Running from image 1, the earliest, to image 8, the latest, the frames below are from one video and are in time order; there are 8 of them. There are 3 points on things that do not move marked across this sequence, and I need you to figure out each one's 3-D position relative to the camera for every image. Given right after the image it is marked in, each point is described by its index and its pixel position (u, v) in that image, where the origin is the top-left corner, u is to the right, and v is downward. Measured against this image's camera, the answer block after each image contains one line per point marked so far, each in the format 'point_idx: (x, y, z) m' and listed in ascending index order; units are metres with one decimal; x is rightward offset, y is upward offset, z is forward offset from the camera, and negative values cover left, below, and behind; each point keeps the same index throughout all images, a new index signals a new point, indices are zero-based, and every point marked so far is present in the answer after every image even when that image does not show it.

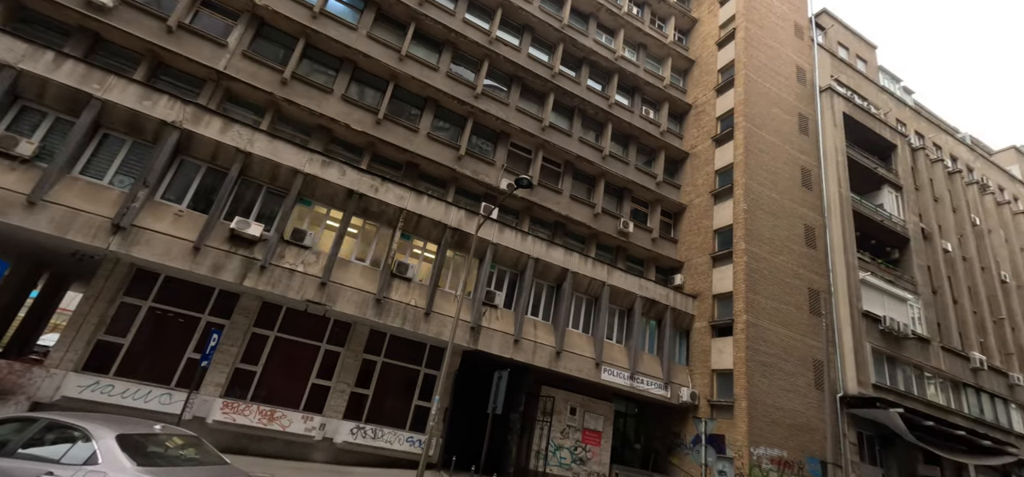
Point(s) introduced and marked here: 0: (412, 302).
0: (-3.3, -2.1, +14.9) m
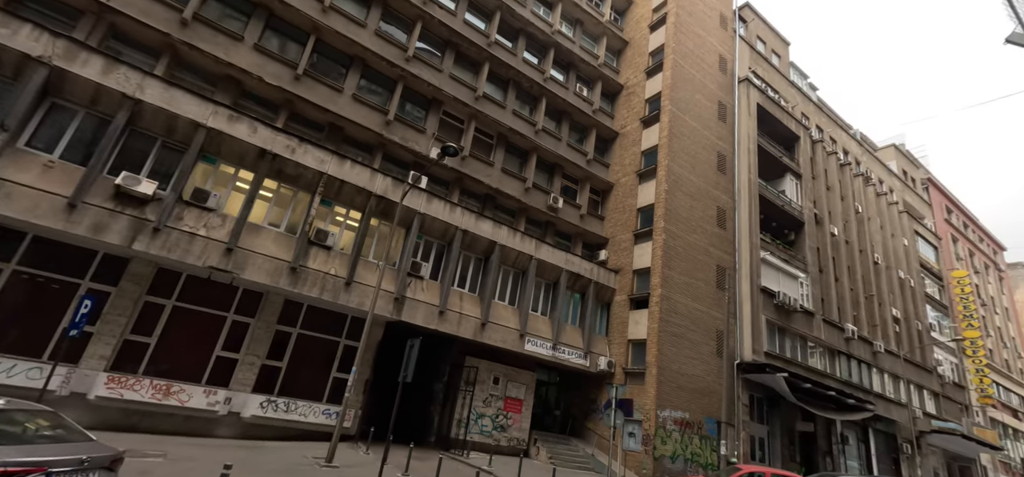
0: (-5.7, -1.0, +14.3) m
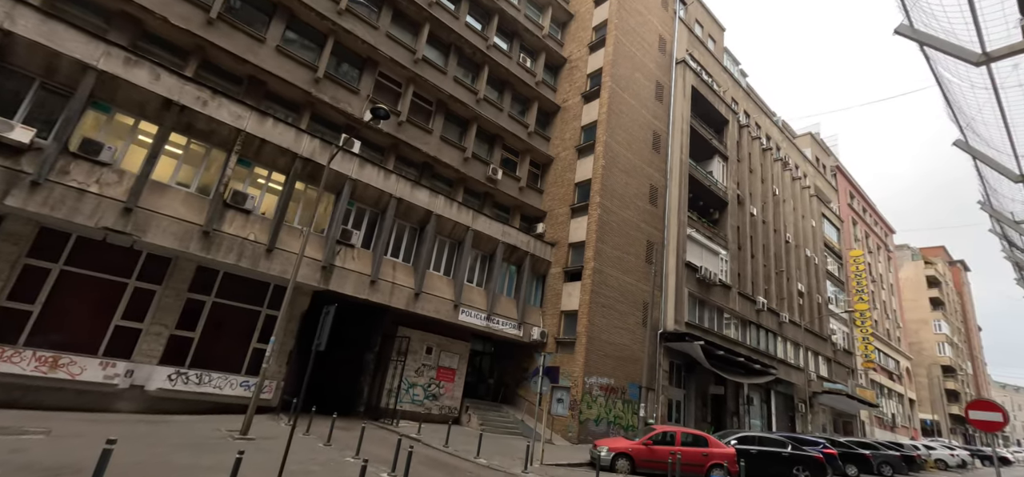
0: (-7.7, +0.1, +13.4) m
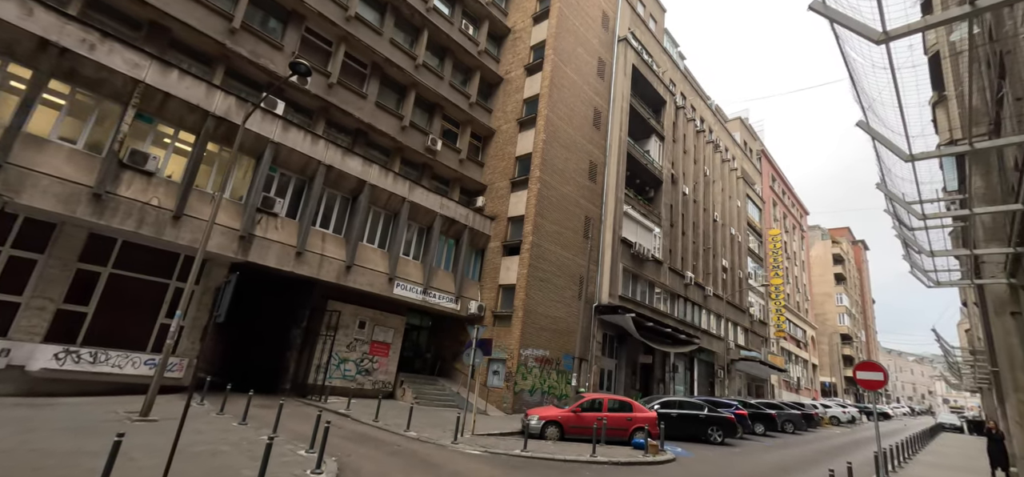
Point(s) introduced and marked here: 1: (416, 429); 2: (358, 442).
0: (-9.5, +1.0, +12.1) m
1: (-2.6, -5.3, +12.6) m
2: (-3.6, -4.7, +10.5) m
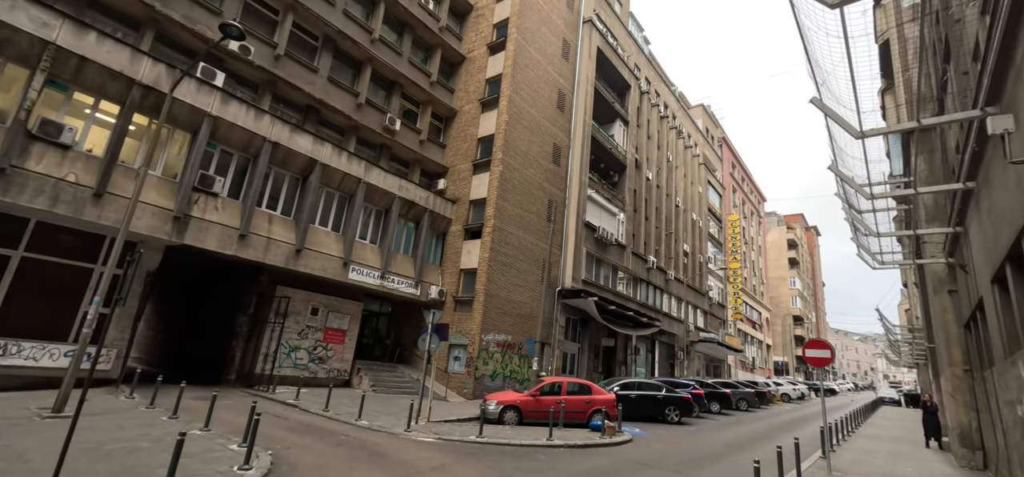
0: (-10.6, +1.5, +10.9) m
1: (-3.8, -4.8, +12.1) m
2: (-4.6, -4.3, +10.0) m
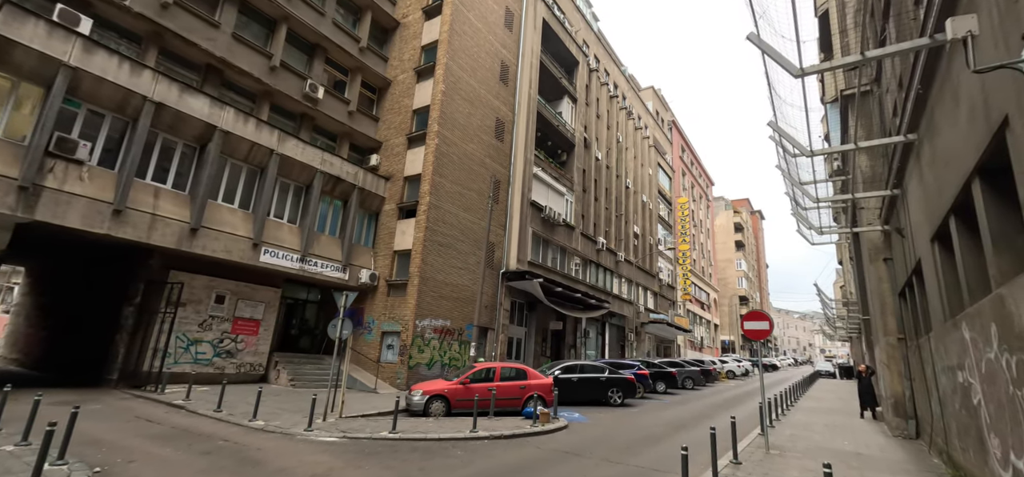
0: (-12.4, +2.0, +8.6) m
1: (-5.7, -4.1, +10.5) m
2: (-6.3, -3.7, +8.3) m
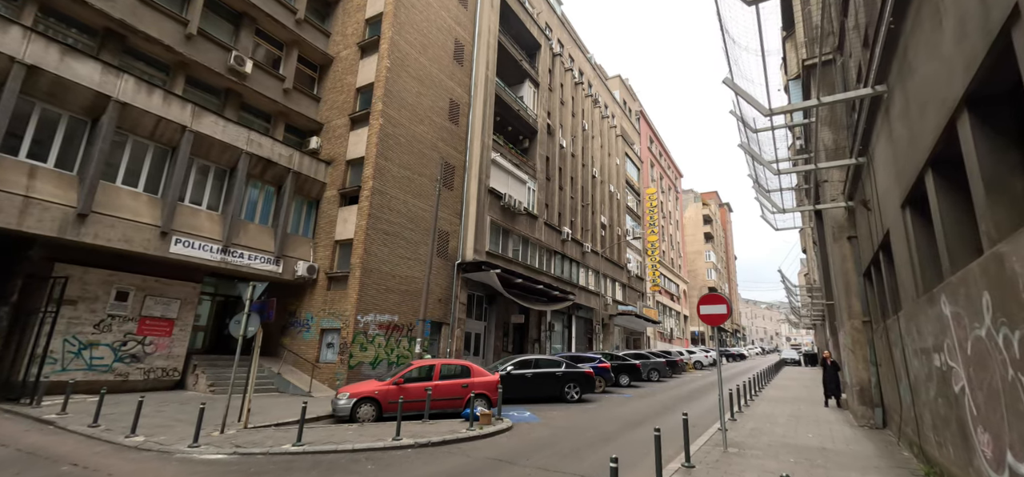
0: (-13.8, +2.3, +6.6) m
1: (-7.1, -3.8, +8.9) m
2: (-7.5, -3.3, +6.7) m
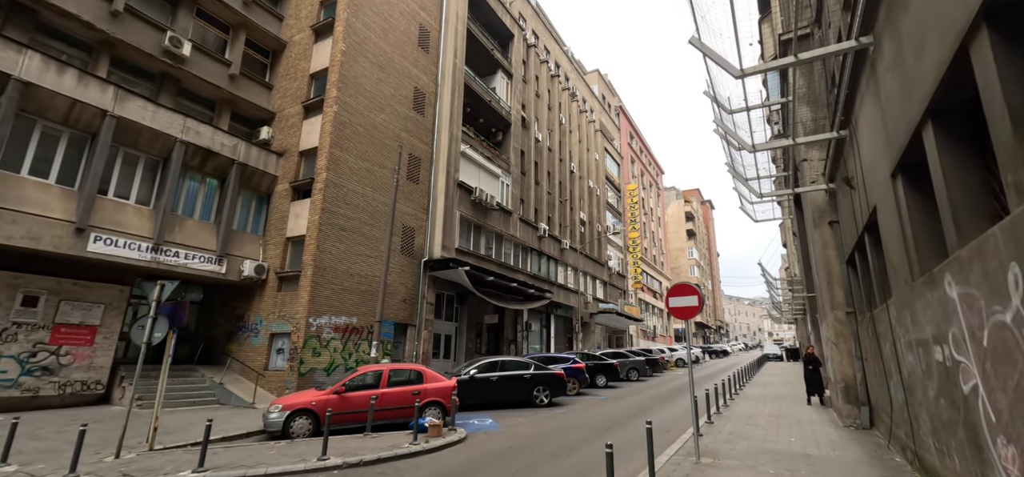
0: (-14.7, +2.3, +5.0) m
1: (-8.0, -3.6, +7.5) m
2: (-8.4, -3.2, +5.3) m
